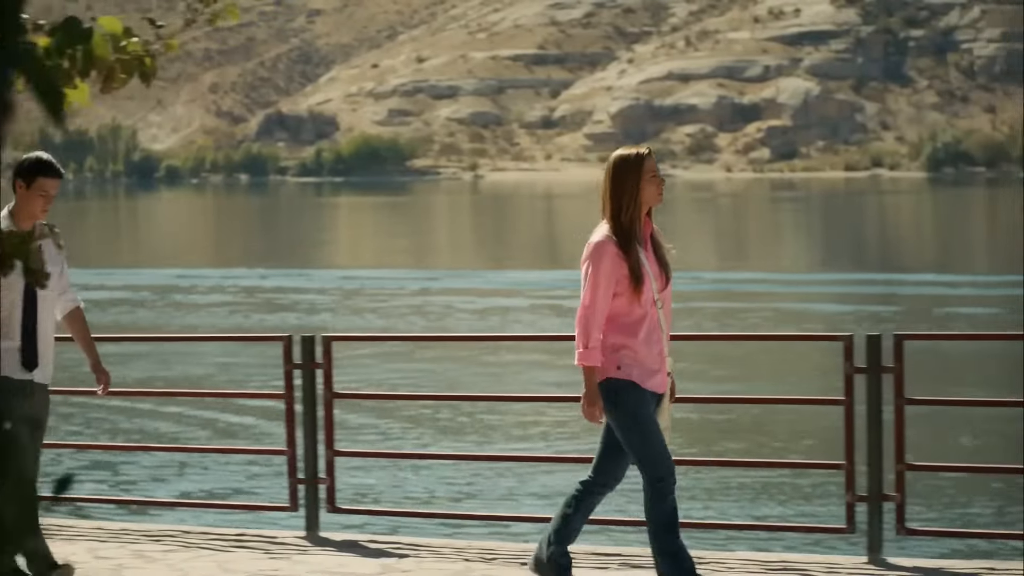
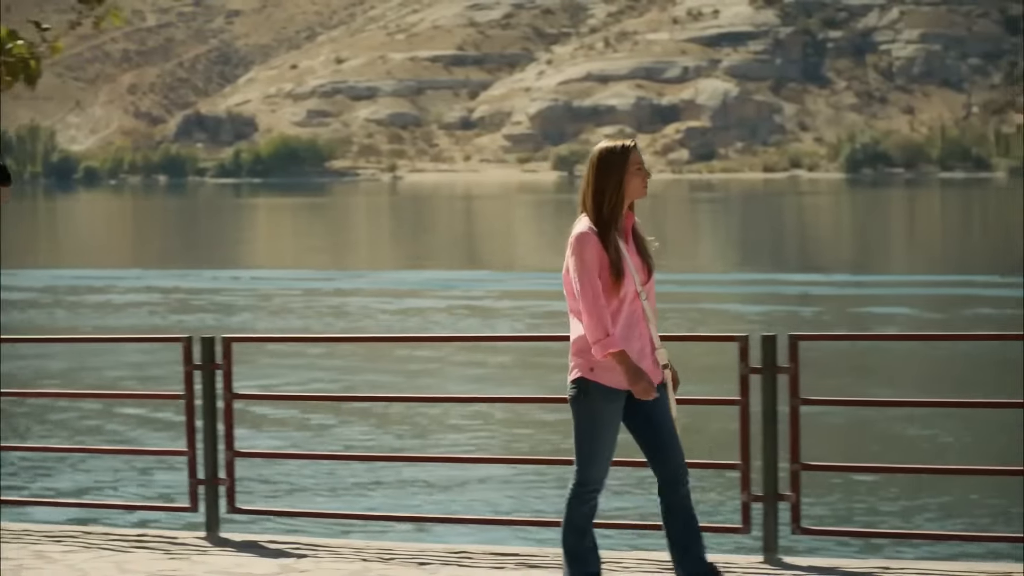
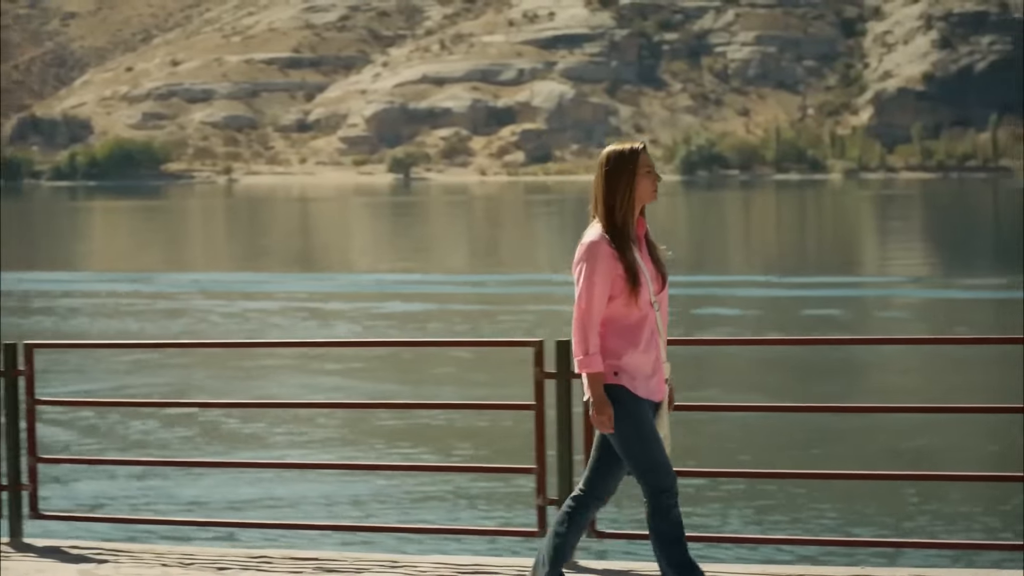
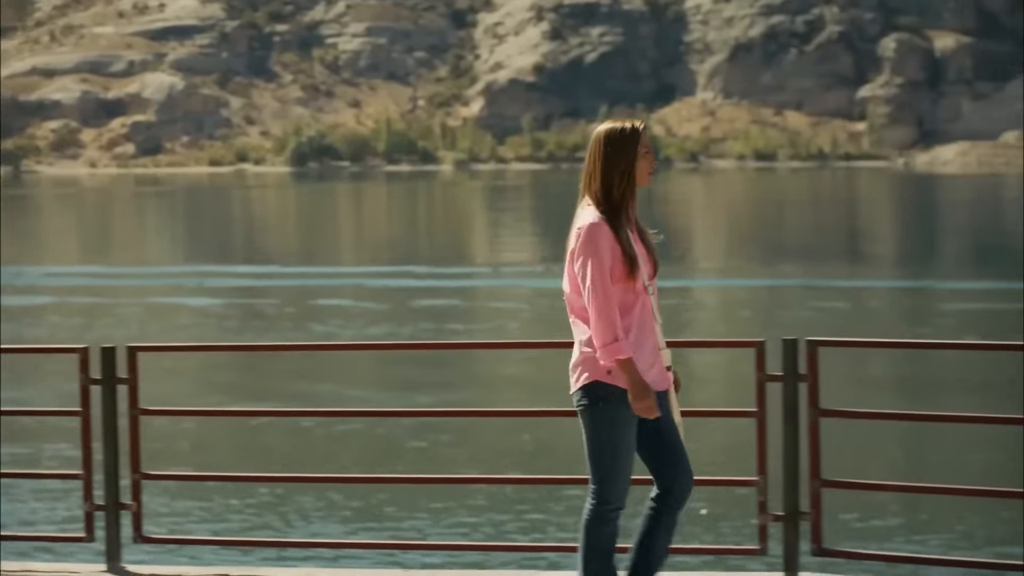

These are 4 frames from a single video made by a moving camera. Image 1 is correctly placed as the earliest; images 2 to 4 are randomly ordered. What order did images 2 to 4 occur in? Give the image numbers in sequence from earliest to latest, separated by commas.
2, 3, 4
